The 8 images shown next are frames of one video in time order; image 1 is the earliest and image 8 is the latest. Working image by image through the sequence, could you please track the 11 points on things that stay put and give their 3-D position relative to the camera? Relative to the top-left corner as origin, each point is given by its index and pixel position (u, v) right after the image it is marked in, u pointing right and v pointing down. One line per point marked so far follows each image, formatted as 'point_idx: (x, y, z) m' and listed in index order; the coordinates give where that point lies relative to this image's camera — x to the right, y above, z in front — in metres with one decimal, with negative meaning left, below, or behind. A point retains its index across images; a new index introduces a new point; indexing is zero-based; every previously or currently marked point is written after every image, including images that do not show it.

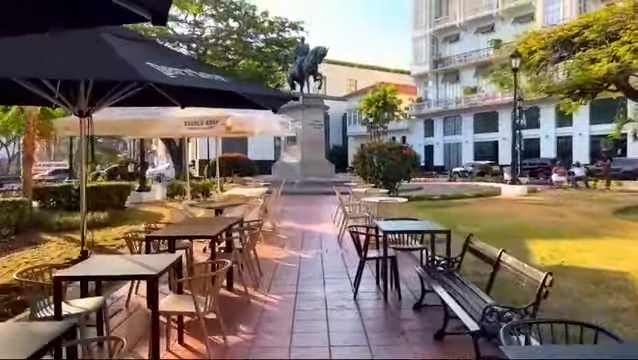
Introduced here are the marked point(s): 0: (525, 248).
0: (+3.4, -1.1, +7.6) m
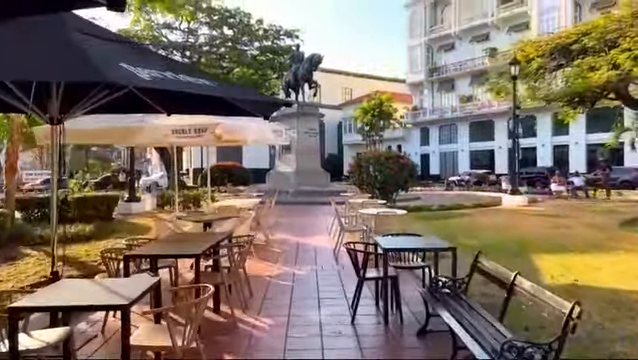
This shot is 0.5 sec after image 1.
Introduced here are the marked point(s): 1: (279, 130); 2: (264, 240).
0: (+3.4, -1.3, +7.2) m
1: (-1.0, +1.2, +11.0) m
2: (-1.2, -1.3, +10.0) m
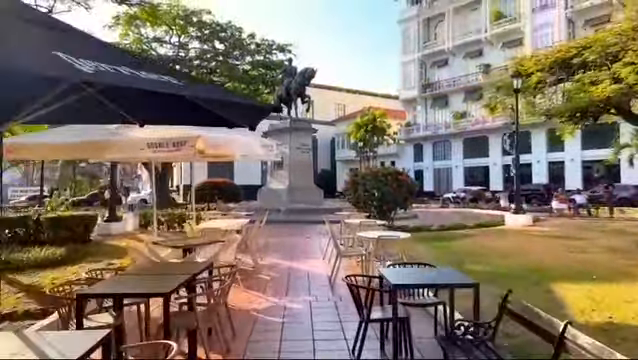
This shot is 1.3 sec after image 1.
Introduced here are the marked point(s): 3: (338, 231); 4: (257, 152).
0: (+3.3, -1.6, +6.4) m
1: (-1.1, +0.8, +10.2) m
2: (-1.3, -1.7, +9.1) m
3: (+0.5, -1.3, +11.1) m
4: (-1.2, +0.6, +8.9) m
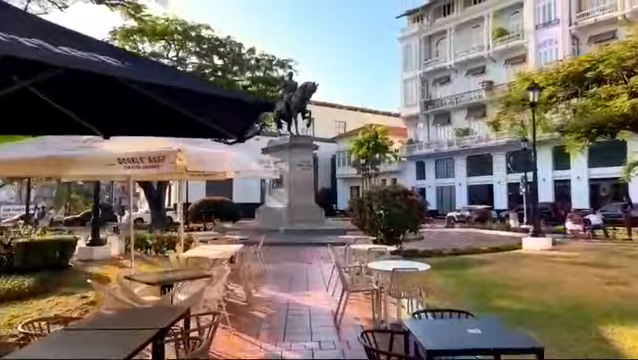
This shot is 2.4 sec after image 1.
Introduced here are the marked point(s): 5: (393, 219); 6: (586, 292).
0: (+3.3, -1.9, +5.3) m
1: (-1.1, +0.4, +9.2) m
2: (-1.3, -2.1, +8.0) m
3: (+0.5, -1.7, +10.0) m
4: (-1.2, +0.2, +7.8) m
5: (+1.8, -1.0, +11.5) m
6: (+4.5, -1.9, +7.6) m
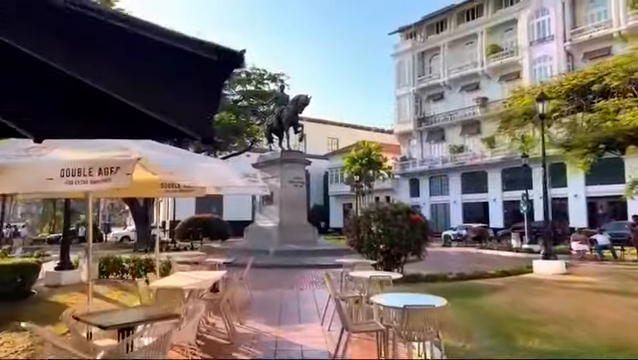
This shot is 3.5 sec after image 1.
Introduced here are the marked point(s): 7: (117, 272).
0: (+3.3, -2.1, +4.2) m
1: (-1.2, +0.1, +8.2) m
2: (-1.4, -2.3, +6.8) m
3: (+0.4, -2.1, +8.9) m
4: (-1.2, 0.0, +6.8) m
5: (+1.7, -1.4, +10.4) m
6: (+4.4, -2.1, +6.6) m
7: (-5.5, -2.5, +12.4) m
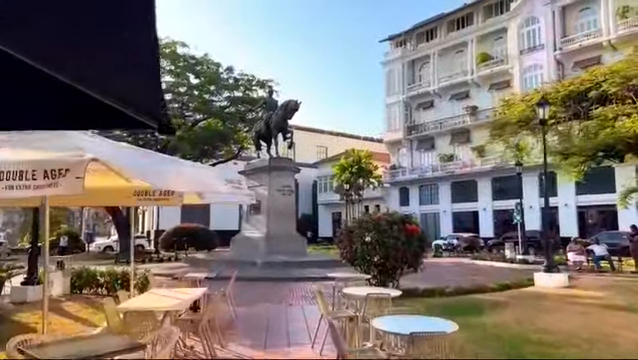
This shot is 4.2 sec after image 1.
0: (+3.2, -2.1, +3.5) m
1: (-1.3, 0.0, +7.4) m
2: (-1.5, -2.4, +6.0) m
3: (+0.2, -2.2, +8.2) m
4: (-1.3, -0.1, +6.1) m
5: (+1.5, -1.5, +9.7) m
6: (+4.3, -2.2, +6.0) m
7: (-5.8, -2.7, +11.5) m
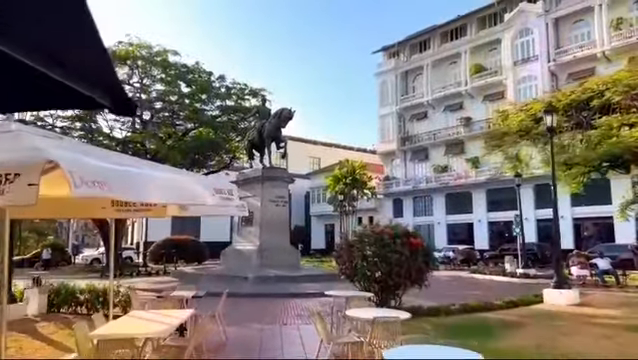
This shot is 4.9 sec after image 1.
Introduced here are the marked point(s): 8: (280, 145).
0: (+3.3, -2.2, +2.9) m
1: (-1.3, -0.2, +6.7) m
2: (-1.5, -2.5, +5.3) m
3: (+0.2, -2.4, +7.5) m
4: (-1.3, -0.2, +5.4) m
5: (+1.4, -1.7, +9.1) m
6: (+4.3, -2.3, +5.3) m
7: (-5.8, -2.9, +10.7) m
8: (-1.7, +1.5, +20.0) m
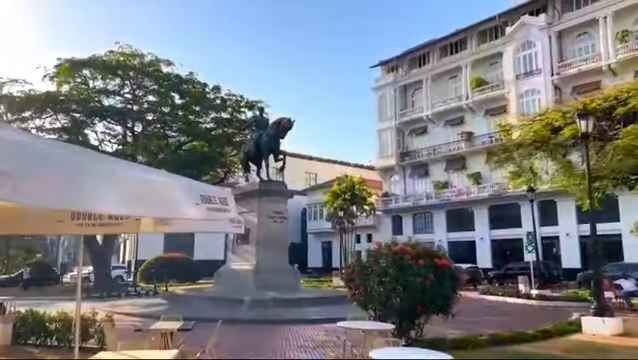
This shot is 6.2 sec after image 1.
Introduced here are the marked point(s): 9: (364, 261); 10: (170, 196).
0: (+3.5, -2.1, +1.6) m
1: (-1.1, -0.3, +5.5) m
2: (-1.3, -2.6, +3.9) m
3: (+0.4, -2.5, +6.1) m
4: (-1.1, -0.3, +4.1) m
5: (+1.6, -1.9, +7.8) m
6: (+4.5, -2.4, +4.1) m
7: (-5.7, -3.2, +9.3) m
8: (-1.7, +0.9, +18.7) m
9: (+0.8, -1.5, +8.3) m
10: (-1.3, -0.2, +4.4) m
